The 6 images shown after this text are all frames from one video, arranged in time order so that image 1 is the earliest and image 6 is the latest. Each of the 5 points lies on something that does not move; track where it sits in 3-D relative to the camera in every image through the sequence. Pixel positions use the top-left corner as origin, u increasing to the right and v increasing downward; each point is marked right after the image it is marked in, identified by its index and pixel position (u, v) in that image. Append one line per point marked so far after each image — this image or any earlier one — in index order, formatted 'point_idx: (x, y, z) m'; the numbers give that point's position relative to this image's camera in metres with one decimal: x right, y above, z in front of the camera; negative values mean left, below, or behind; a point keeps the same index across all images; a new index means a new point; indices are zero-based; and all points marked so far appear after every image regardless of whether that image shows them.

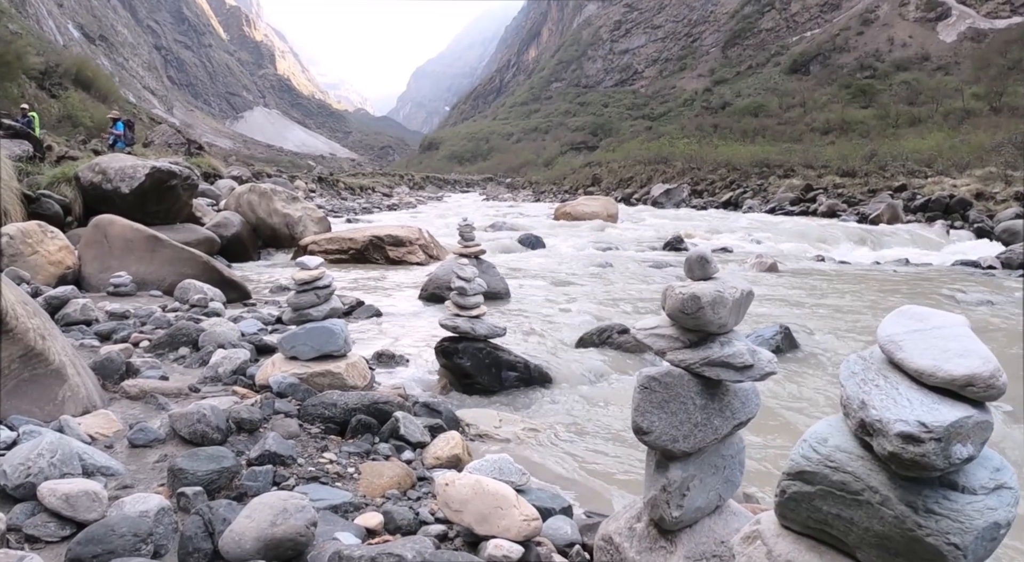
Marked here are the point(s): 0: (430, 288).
0: (-0.9, -0.1, +7.8) m
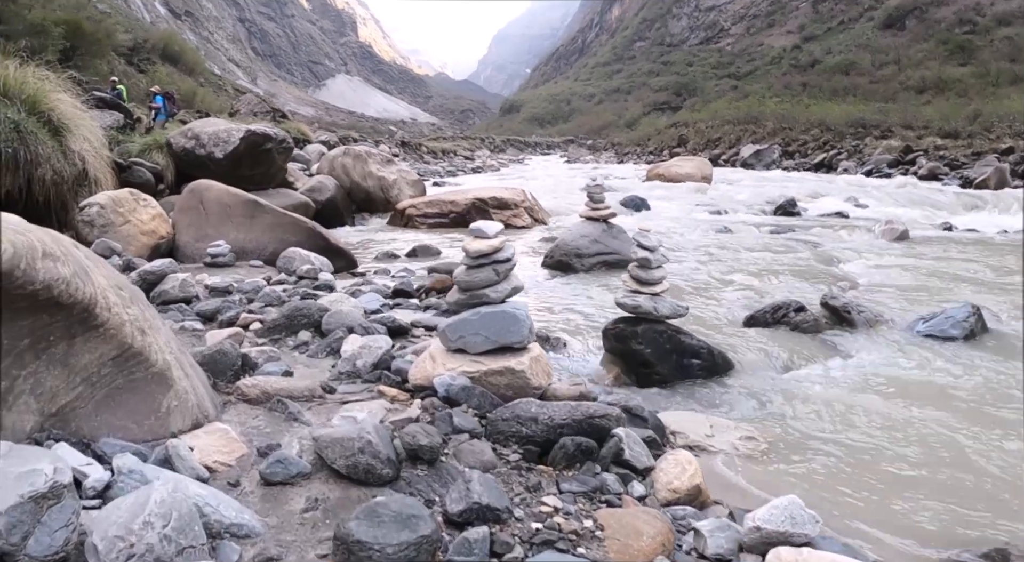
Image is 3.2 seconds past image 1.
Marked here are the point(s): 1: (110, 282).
0: (+0.4, +0.3, +6.8) m
1: (-1.4, 0.0, +2.4) m
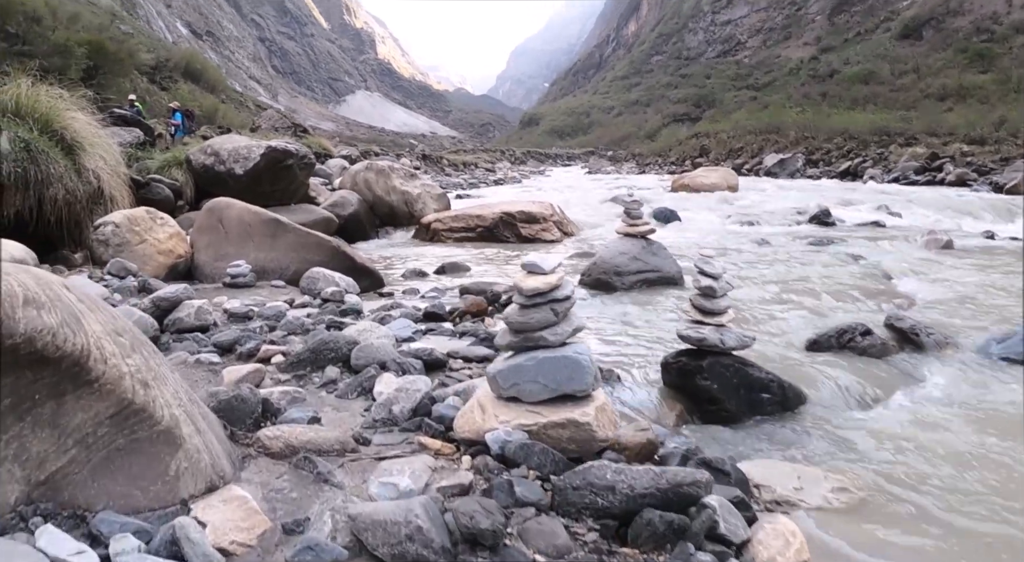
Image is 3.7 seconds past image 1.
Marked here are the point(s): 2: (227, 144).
0: (+0.8, +0.1, +6.4) m
1: (-1.2, -0.1, +2.0) m
2: (-3.6, +1.7, +8.3) m
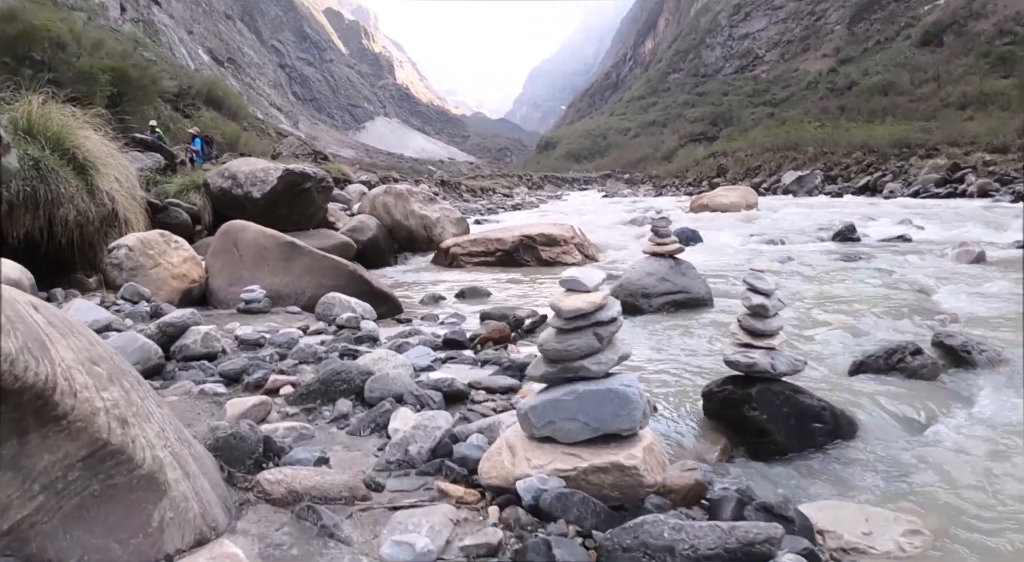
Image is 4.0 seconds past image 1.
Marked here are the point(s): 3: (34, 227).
0: (+1.0, -0.1, +6.1) m
1: (-1.1, -0.2, +1.8) m
2: (-3.3, +1.4, +8.2) m
3: (-3.7, +0.4, +5.1) m
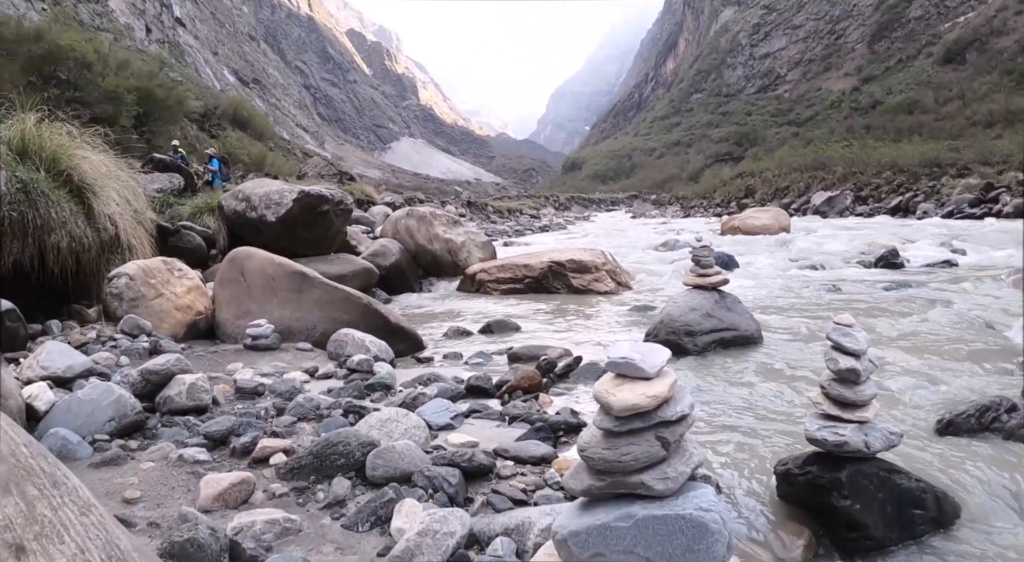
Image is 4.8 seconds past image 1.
0: (+1.2, -0.4, +5.5) m
1: (-1.0, -0.4, +1.3) m
2: (-3.0, +1.1, +7.8) m
3: (-3.4, +0.1, +4.7) m
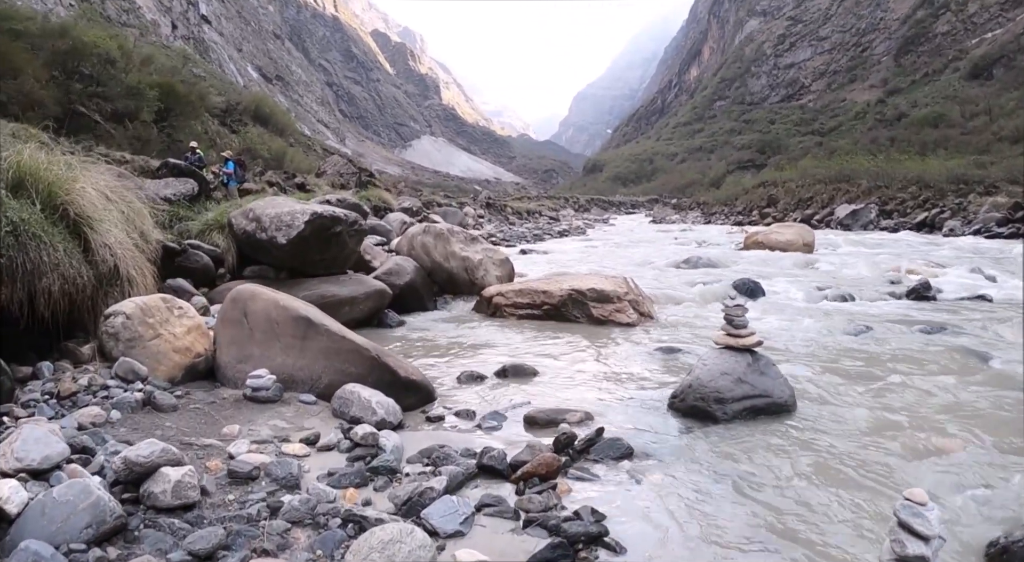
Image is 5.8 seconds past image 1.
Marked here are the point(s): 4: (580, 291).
0: (+1.4, -0.9, +5.2) m
1: (-1.0, -0.8, +1.0) m
2: (-2.7, +0.8, +7.6) m
3: (-3.3, -0.1, +4.5) m
4: (+0.9, -0.2, +8.5) m
